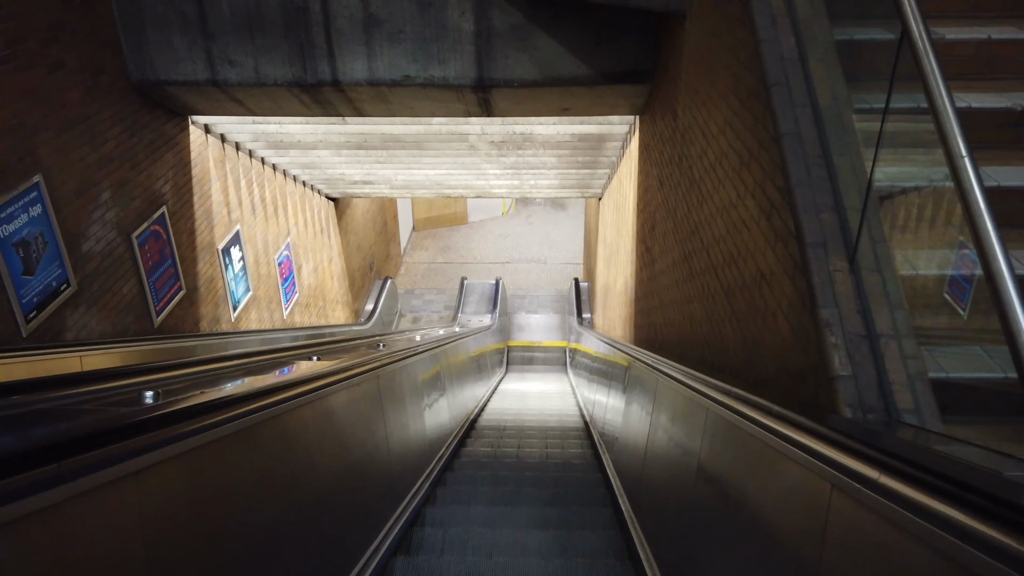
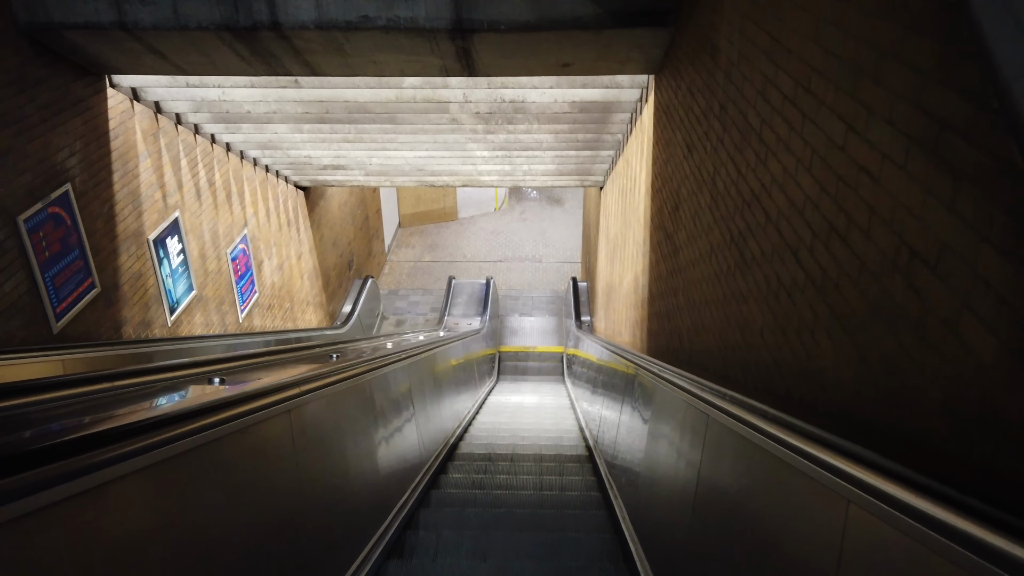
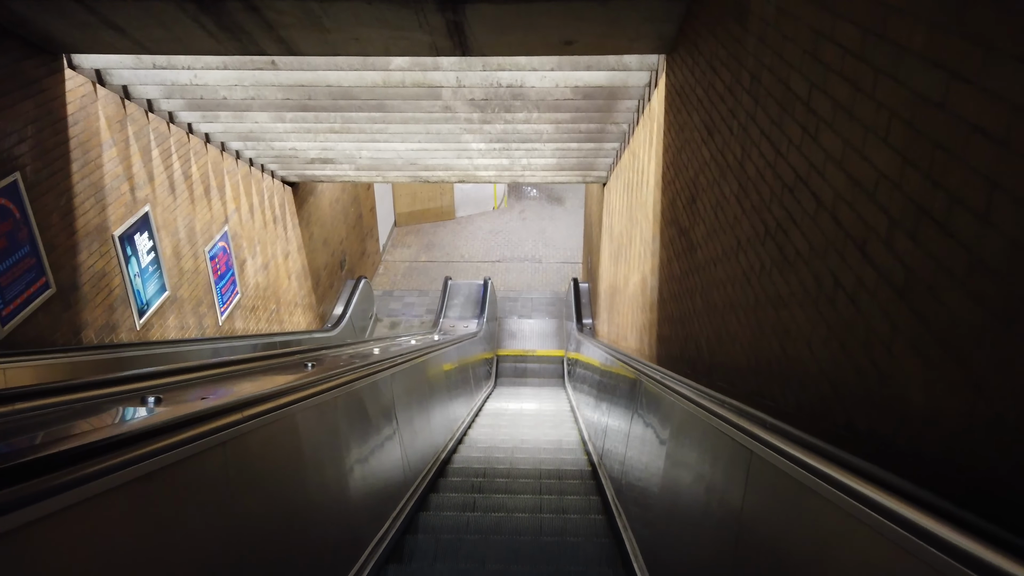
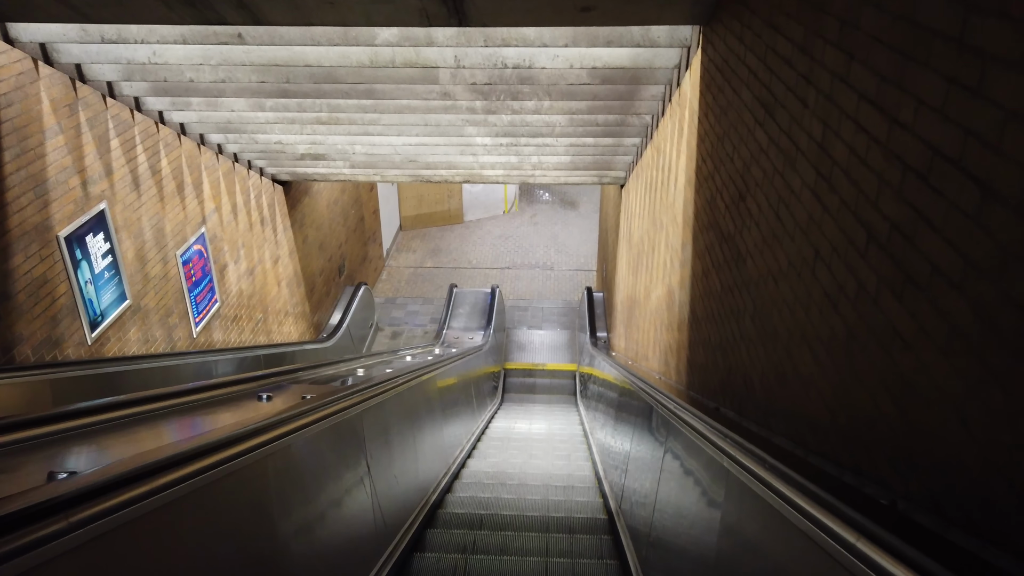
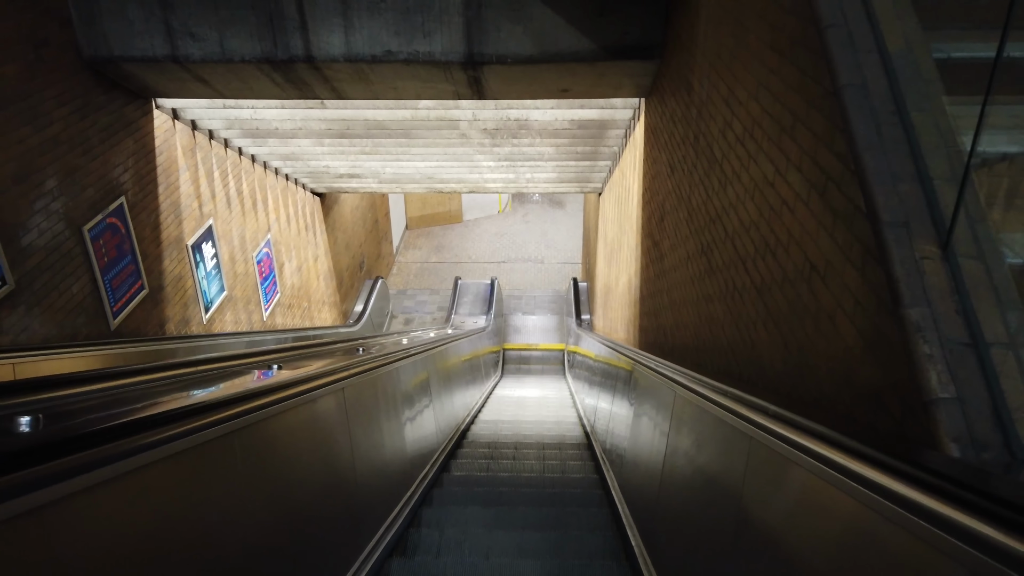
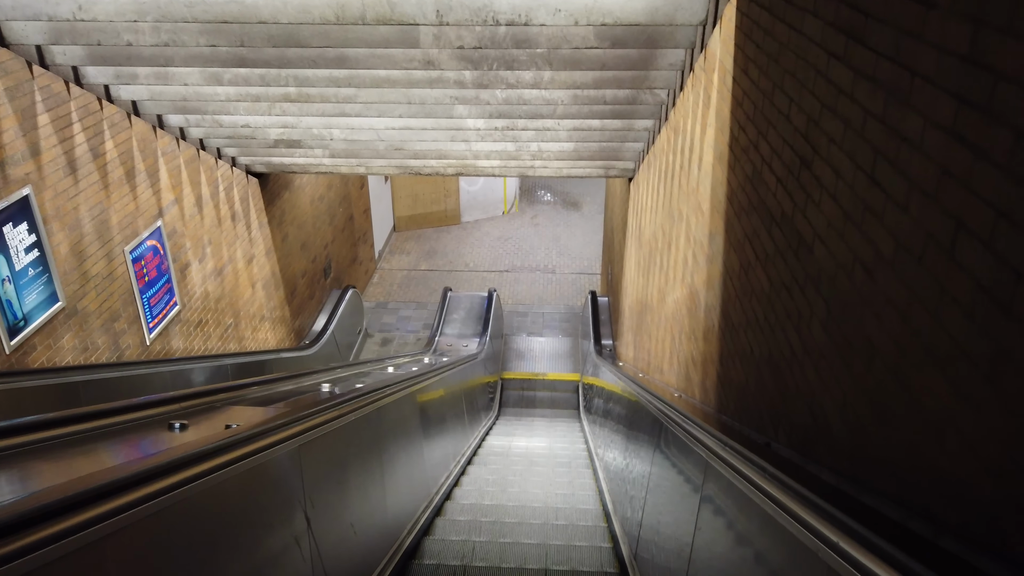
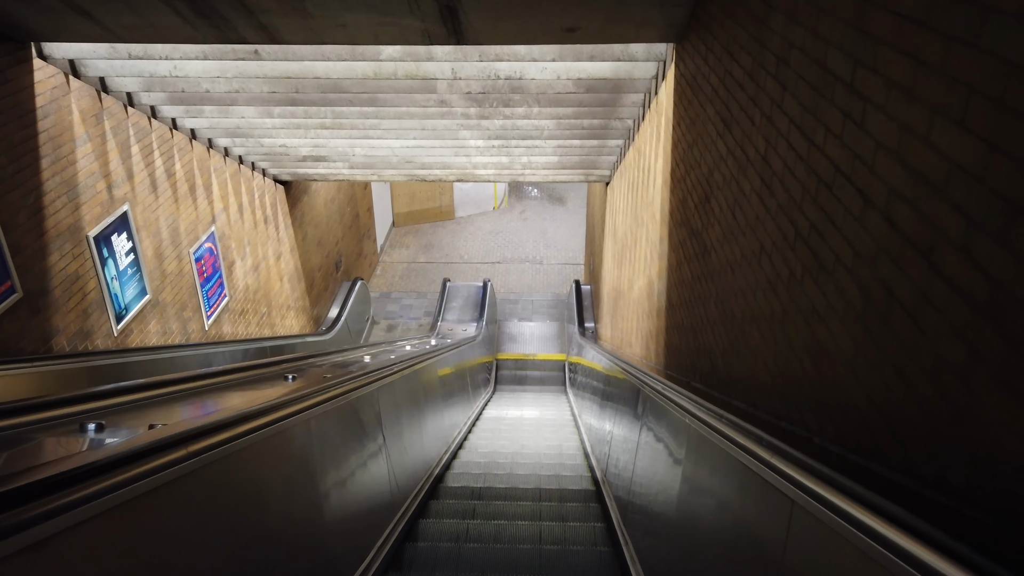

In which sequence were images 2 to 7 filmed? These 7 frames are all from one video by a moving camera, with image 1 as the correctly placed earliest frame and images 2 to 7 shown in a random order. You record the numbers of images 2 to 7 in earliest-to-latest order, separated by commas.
5, 2, 3, 7, 4, 6
